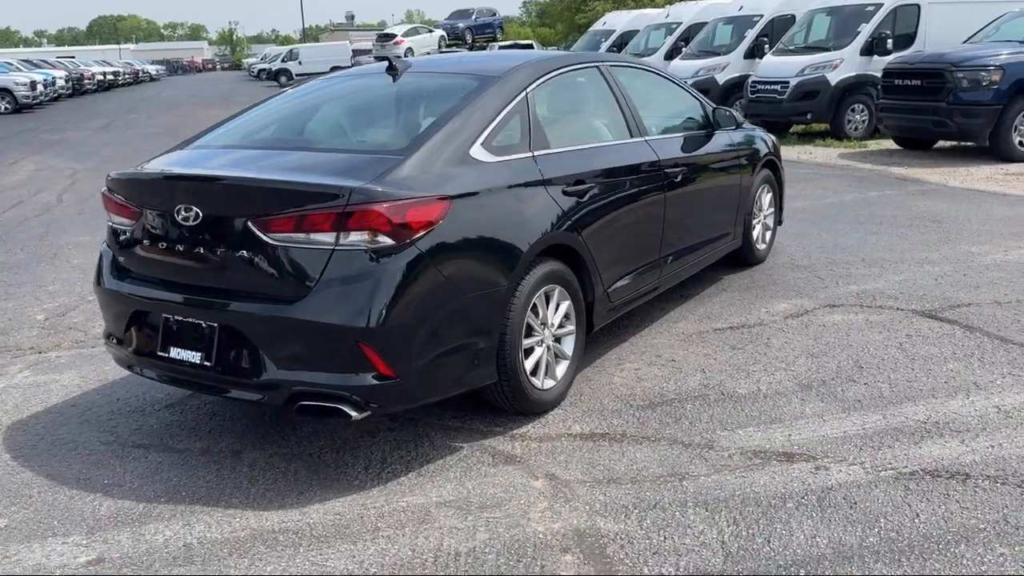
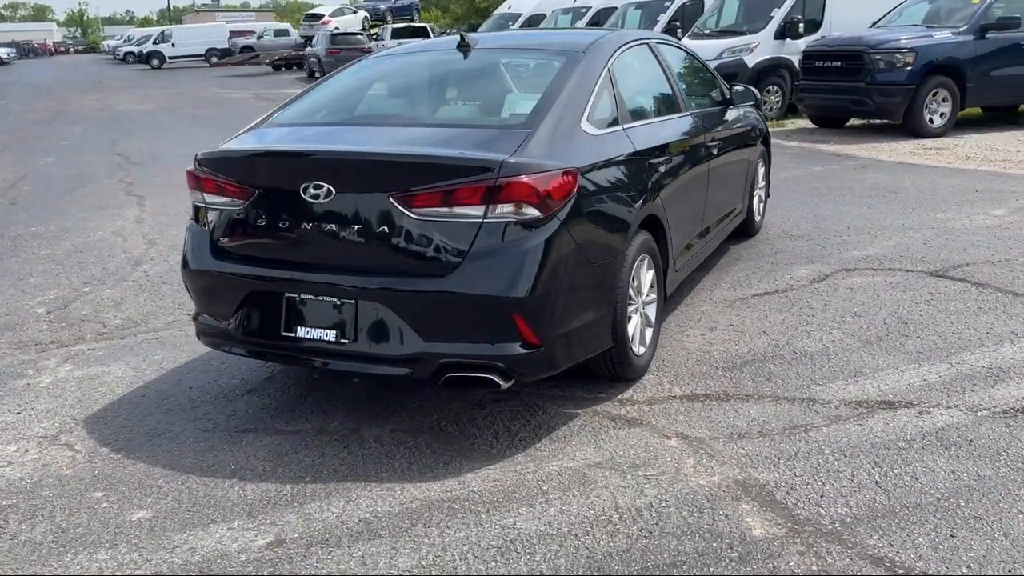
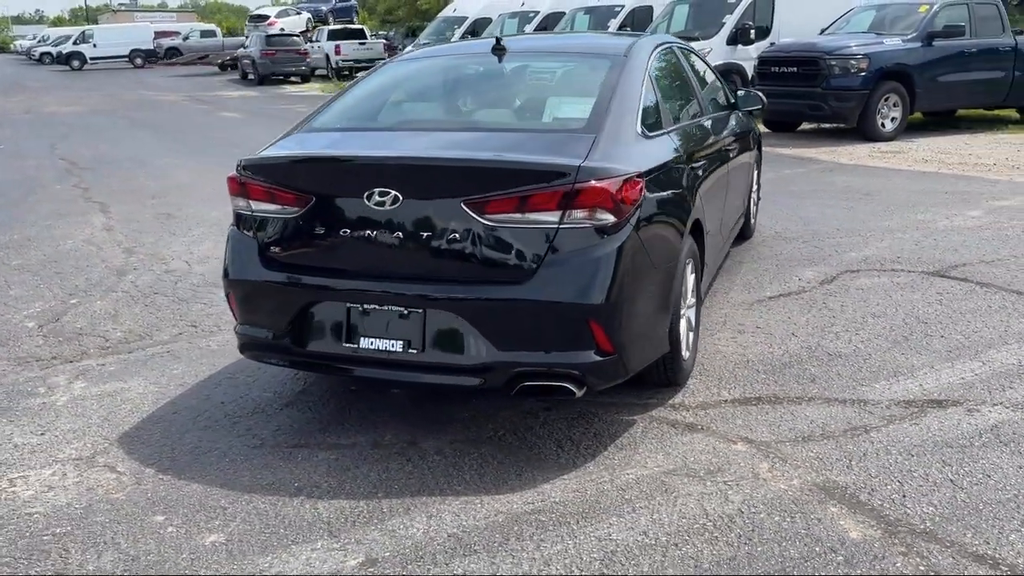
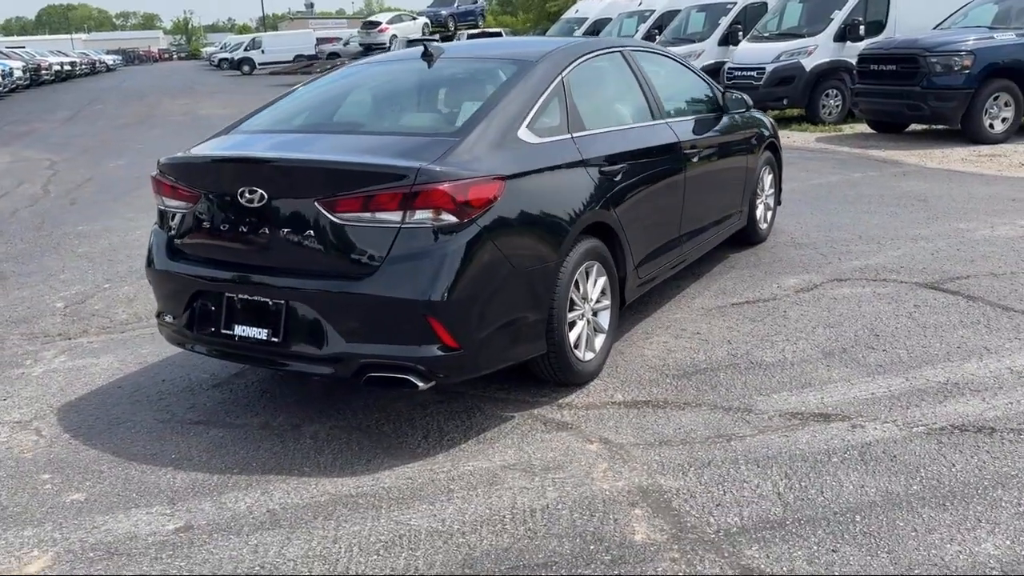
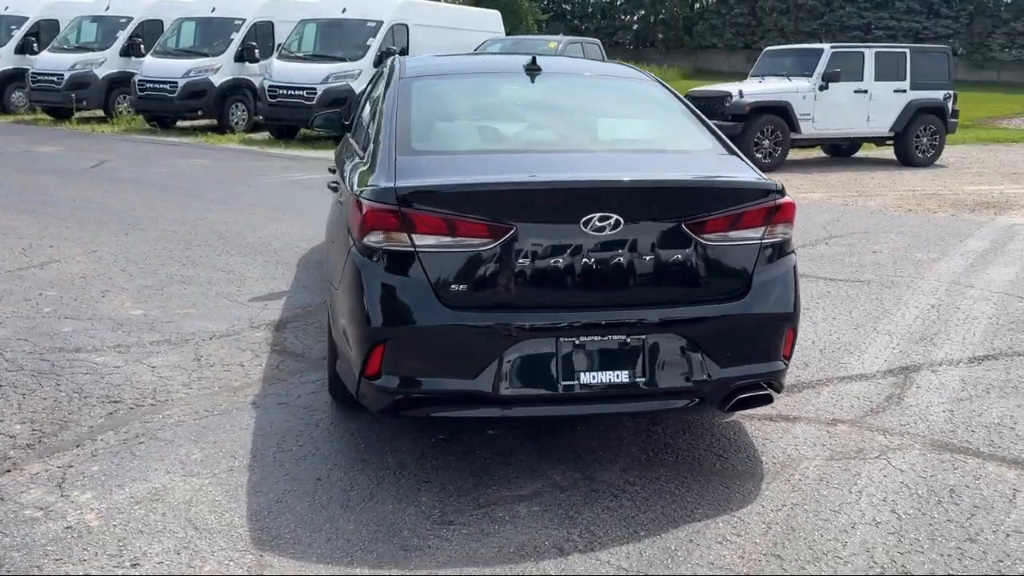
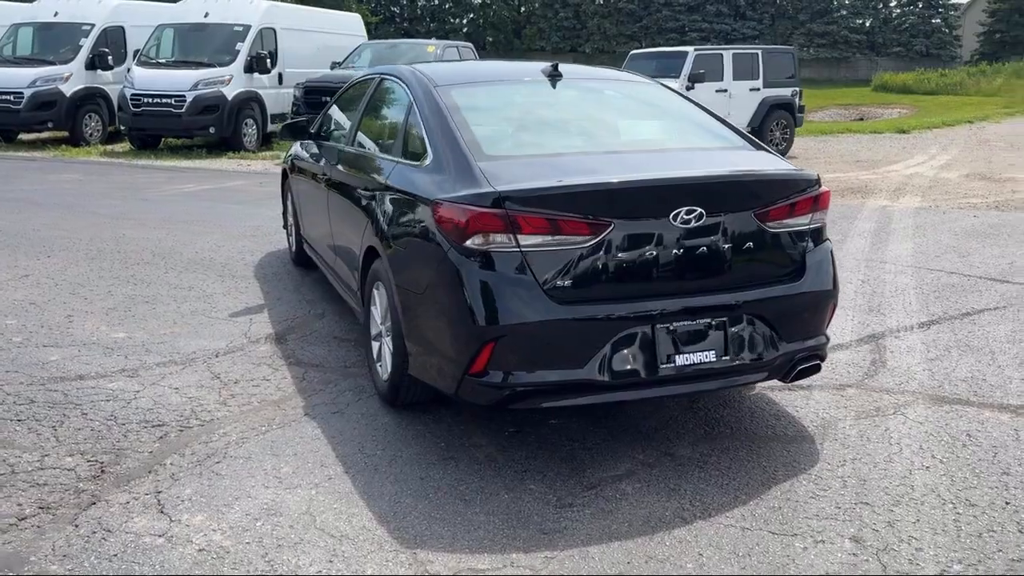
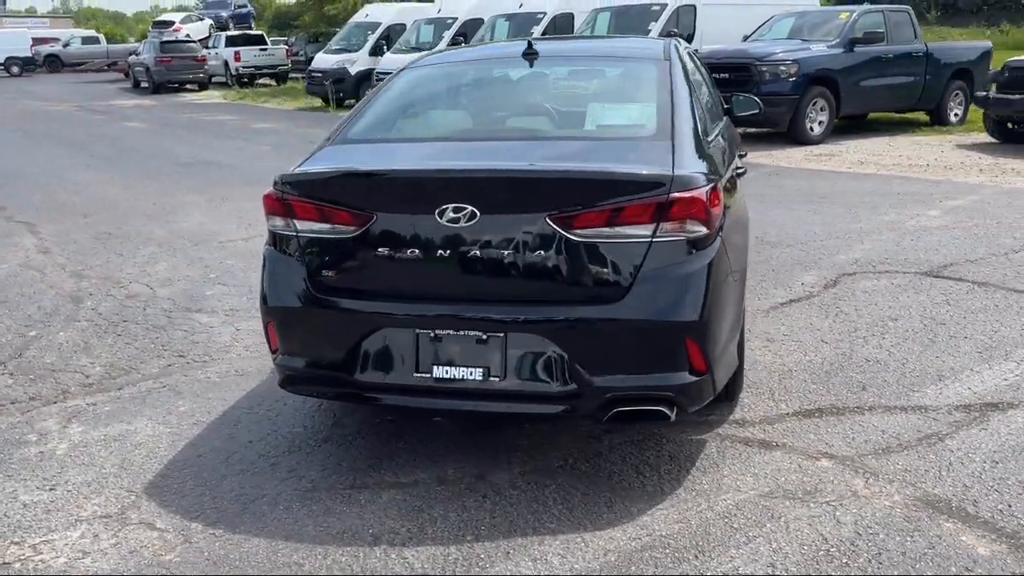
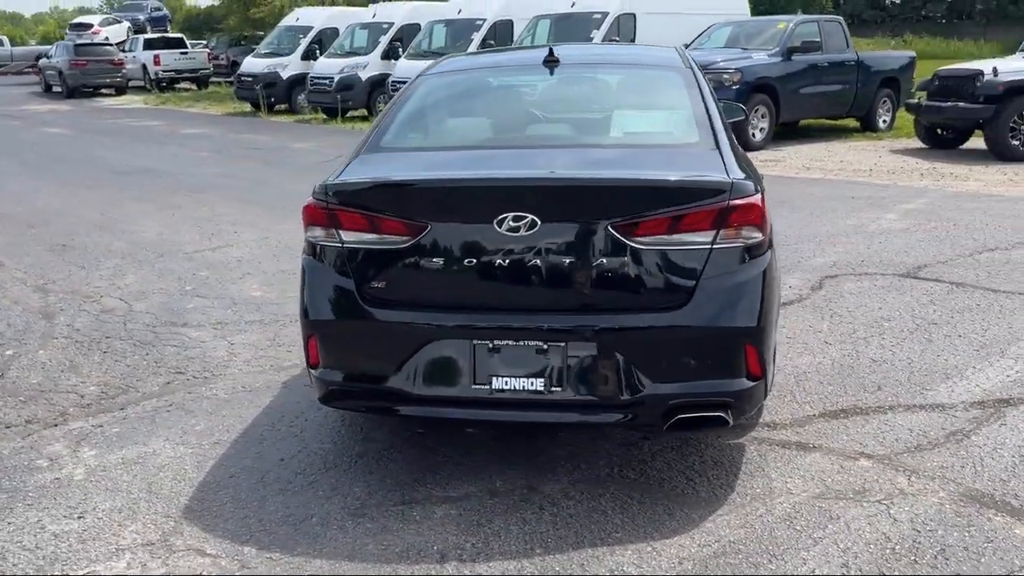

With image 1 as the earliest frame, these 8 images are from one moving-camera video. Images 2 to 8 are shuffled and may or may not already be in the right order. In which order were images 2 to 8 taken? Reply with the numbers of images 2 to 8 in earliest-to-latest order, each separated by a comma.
4, 2, 3, 7, 8, 5, 6
